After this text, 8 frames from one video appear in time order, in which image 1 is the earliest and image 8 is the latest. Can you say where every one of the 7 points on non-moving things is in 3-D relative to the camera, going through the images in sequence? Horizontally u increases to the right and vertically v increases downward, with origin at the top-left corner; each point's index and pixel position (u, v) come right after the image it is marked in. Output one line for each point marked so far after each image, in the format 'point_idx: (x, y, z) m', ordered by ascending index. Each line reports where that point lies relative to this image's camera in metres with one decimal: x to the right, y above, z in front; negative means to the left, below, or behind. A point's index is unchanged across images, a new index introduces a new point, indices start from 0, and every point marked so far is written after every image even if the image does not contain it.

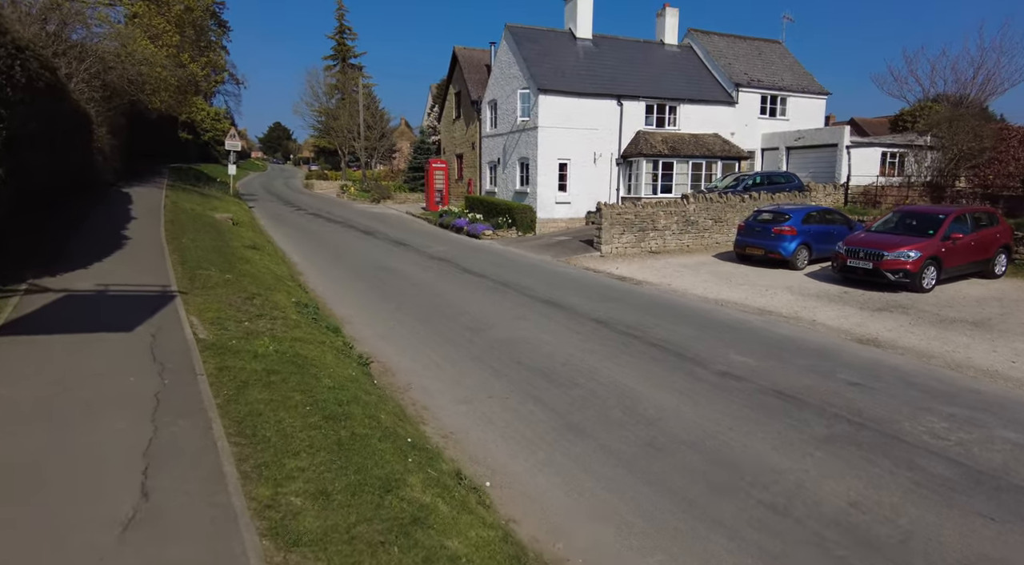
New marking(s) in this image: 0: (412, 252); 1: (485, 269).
0: (-2.9, +0.9, +18.2) m
1: (-0.6, +0.3, +15.2) m
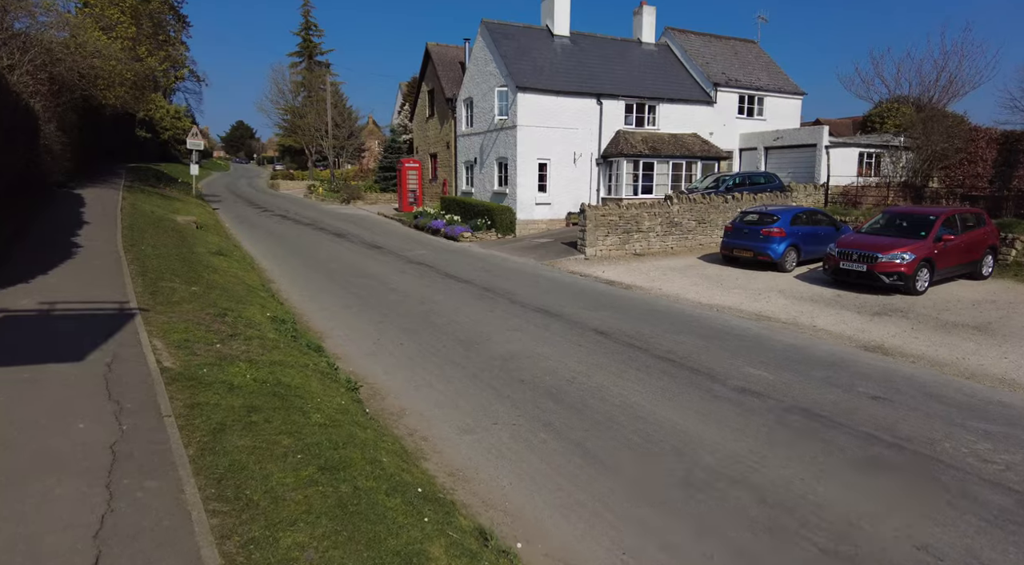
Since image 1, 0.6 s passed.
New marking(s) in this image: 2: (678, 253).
0: (-3.4, +0.7, +17.4) m
1: (-1.0, +0.2, +14.5) m
2: (+5.2, +0.9, +19.4) m
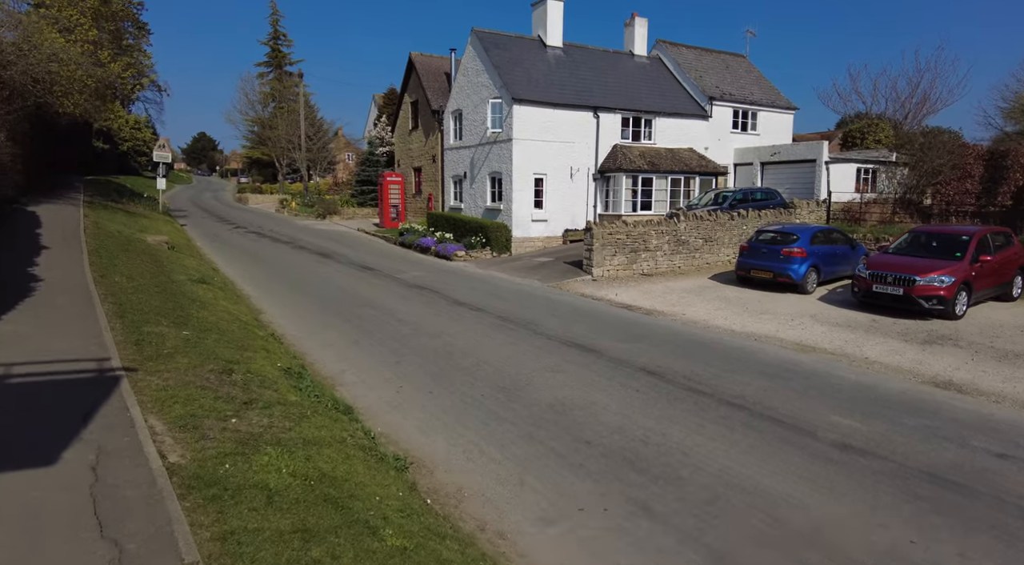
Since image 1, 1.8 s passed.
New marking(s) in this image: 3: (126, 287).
0: (-3.3, +0.1, +16.0) m
1: (-0.7, -0.4, +13.2) m
2: (+5.2, +0.3, +18.5) m
3: (-5.2, -0.1, +8.4) m
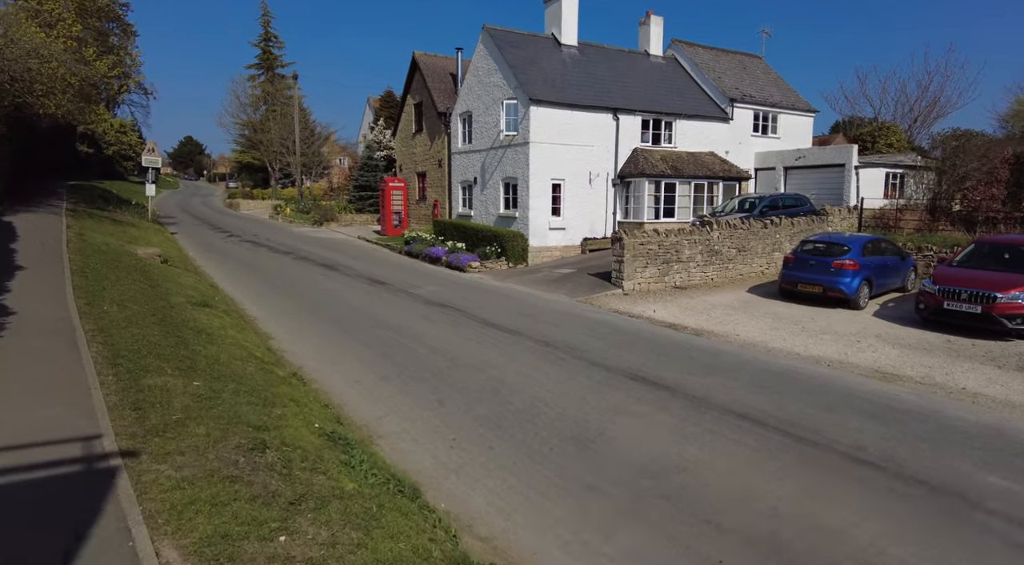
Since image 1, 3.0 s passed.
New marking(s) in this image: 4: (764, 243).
0: (-2.6, -0.3, +14.6) m
1: (0.0, -0.8, +11.9) m
2: (+5.8, -0.1, +17.2) m
3: (-4.4, -0.4, +6.9) m
4: (+7.5, +1.2, +18.5) m
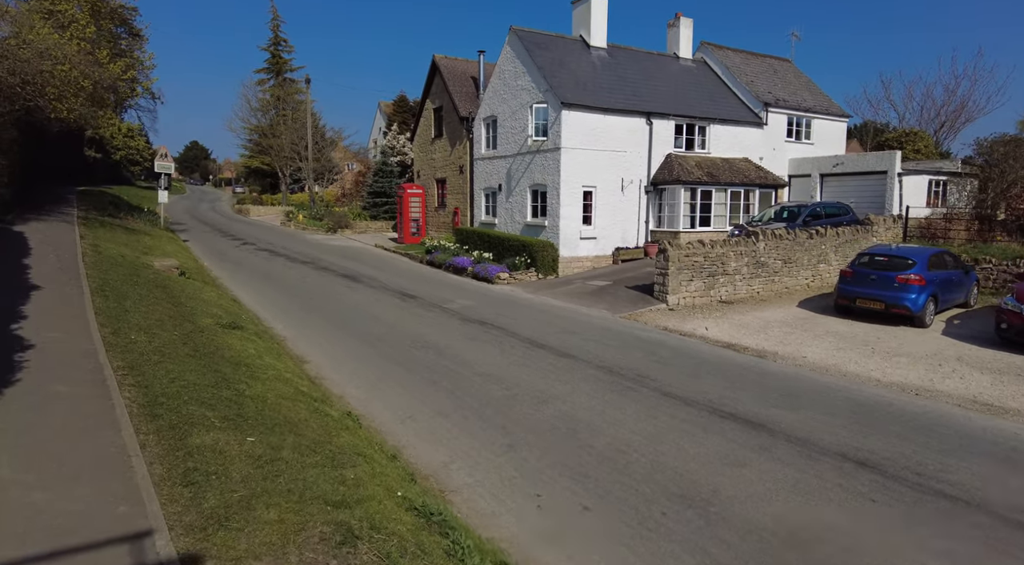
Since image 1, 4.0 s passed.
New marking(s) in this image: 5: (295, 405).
0: (-1.7, -0.6, +13.7) m
1: (+0.9, -1.1, +11.0) m
2: (+6.7, -0.4, +16.3) m
3: (-3.5, -0.7, +6.1) m
4: (+8.4, +0.8, +17.5) m
5: (-2.0, -1.1, +5.8) m
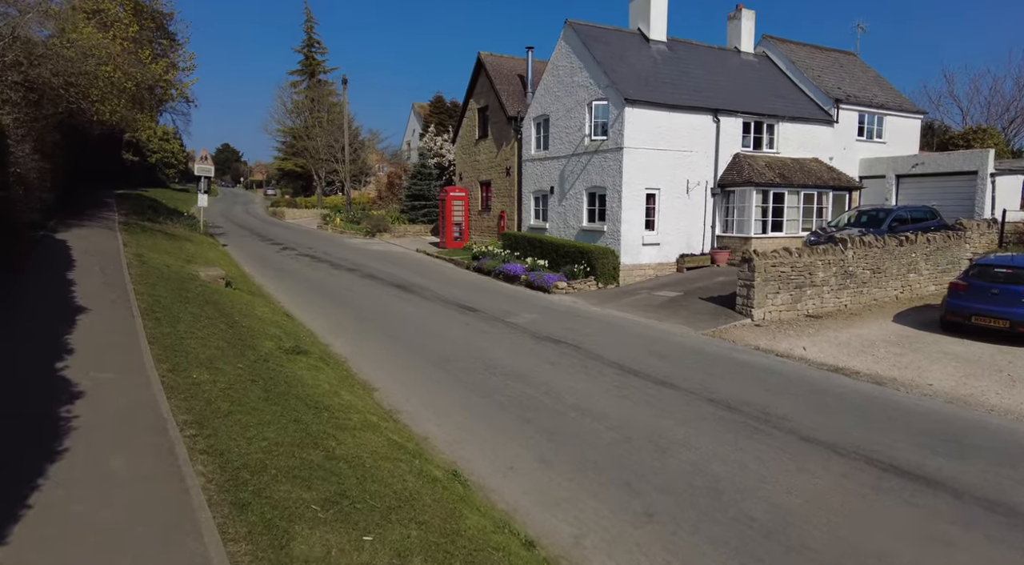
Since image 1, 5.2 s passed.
0: (-0.3, -0.9, +12.6) m
1: (+2.2, -1.3, +9.8) m
2: (+8.2, -0.7, +14.8) m
3: (-2.4, -0.9, +5.0) m
4: (+10.0, +0.5, +16.0) m
5: (-0.9, -1.4, +4.7) m
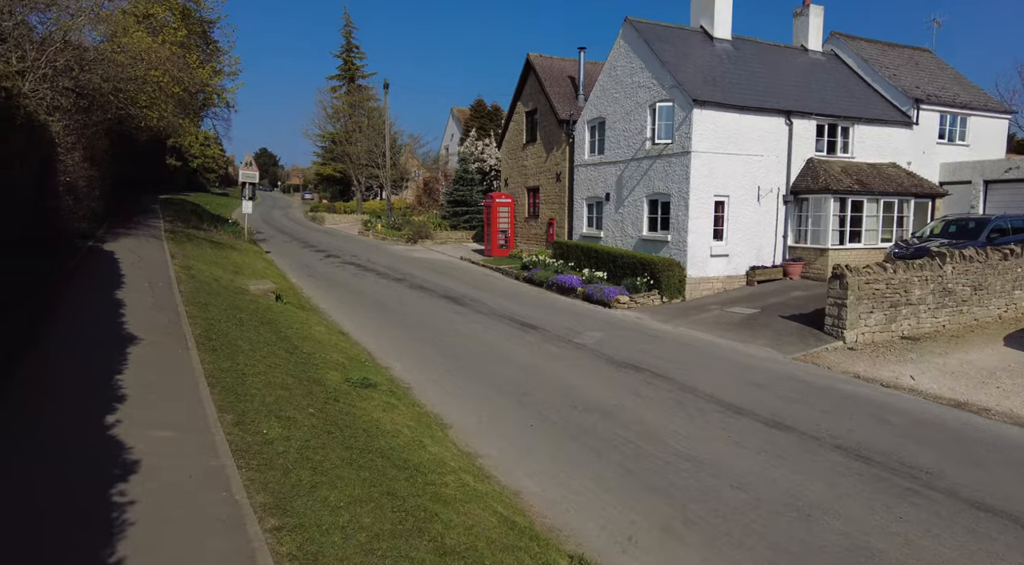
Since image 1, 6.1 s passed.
0: (+1.0, -1.2, +11.6) m
1: (+3.4, -1.7, +8.6) m
2: (+9.6, -1.1, +13.4) m
3: (-1.4, -1.2, +4.1) m
4: (+11.5, +0.1, +14.5) m
5: (0.0, -1.7, +3.7) m
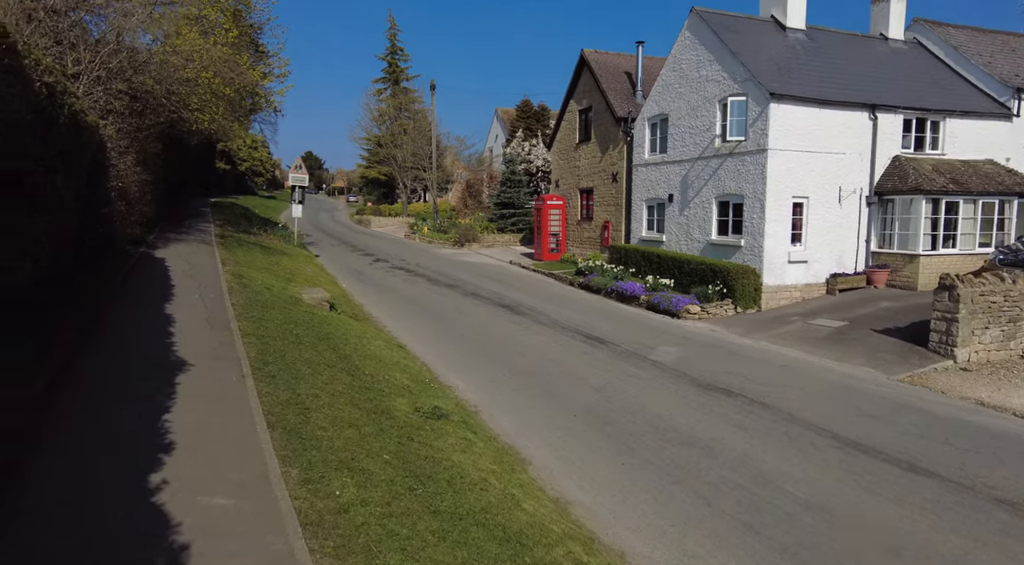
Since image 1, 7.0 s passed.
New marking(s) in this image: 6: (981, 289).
0: (+2.2, -1.4, +10.5) m
1: (+4.4, -1.9, +7.5) m
2: (+10.9, -1.4, +11.8) m
3: (-0.7, -1.4, +3.2) m
4: (+12.8, -0.1, +12.8) m
5: (+0.8, -1.8, +2.7) m
6: (+8.4, -0.1, +11.1) m
